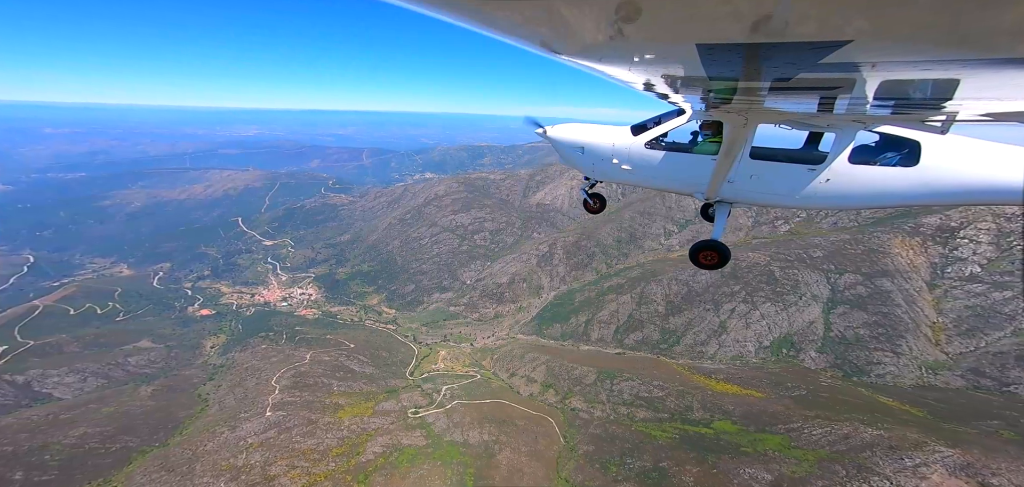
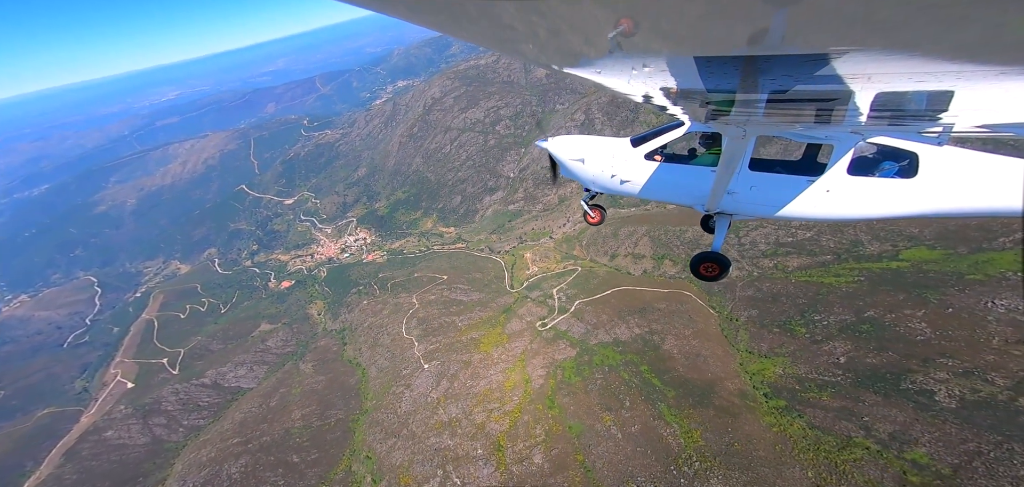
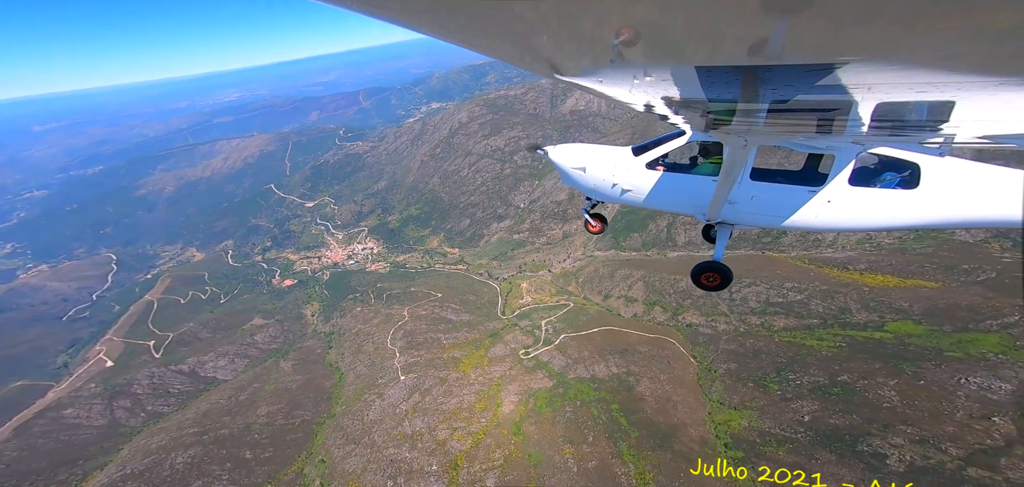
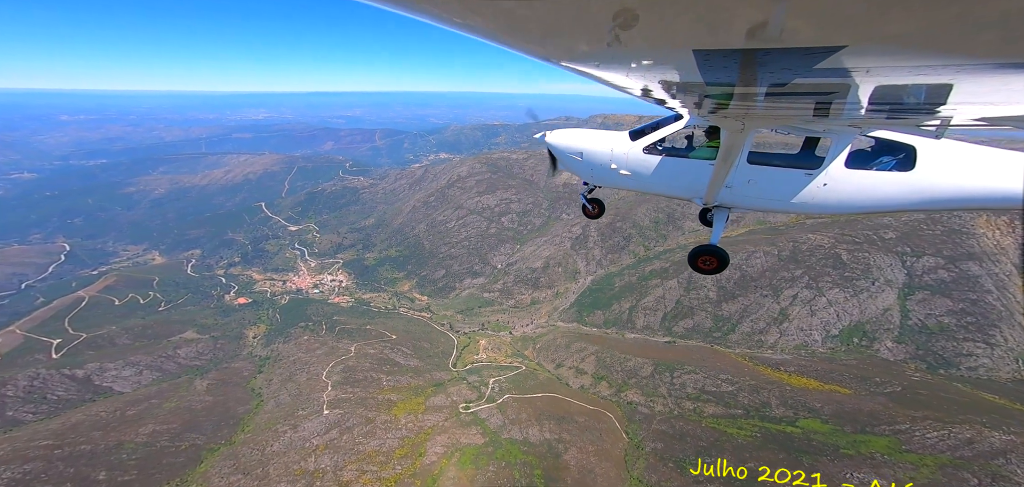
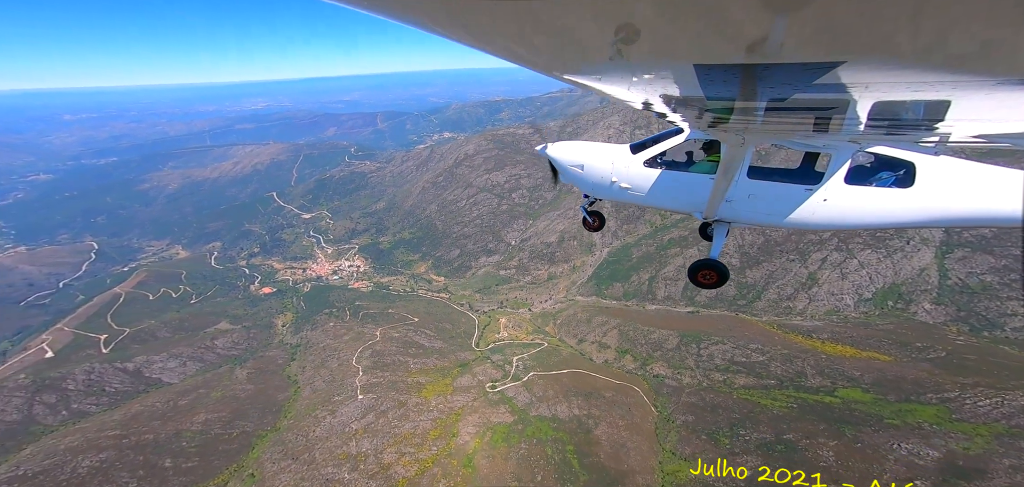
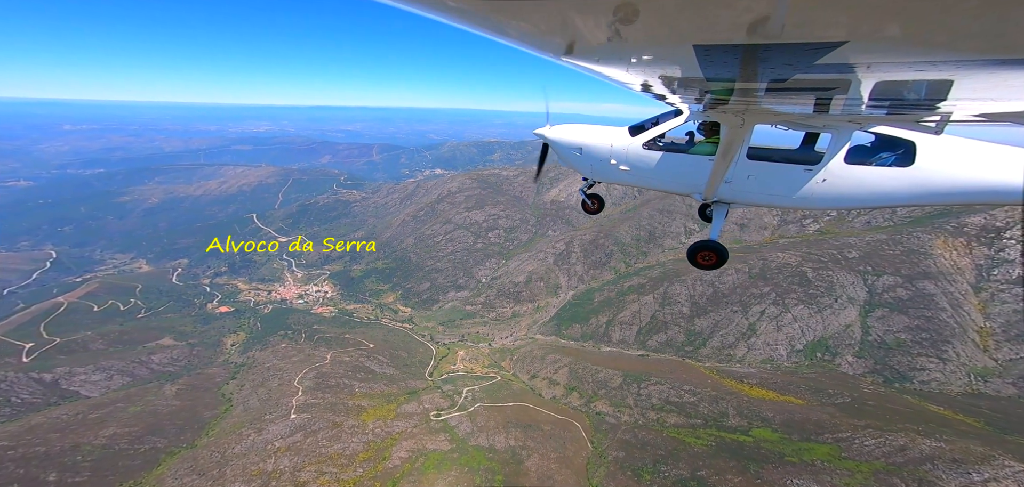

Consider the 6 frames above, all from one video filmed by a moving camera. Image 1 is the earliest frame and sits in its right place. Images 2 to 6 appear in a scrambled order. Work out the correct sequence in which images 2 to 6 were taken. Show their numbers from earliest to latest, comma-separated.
6, 4, 5, 3, 2
